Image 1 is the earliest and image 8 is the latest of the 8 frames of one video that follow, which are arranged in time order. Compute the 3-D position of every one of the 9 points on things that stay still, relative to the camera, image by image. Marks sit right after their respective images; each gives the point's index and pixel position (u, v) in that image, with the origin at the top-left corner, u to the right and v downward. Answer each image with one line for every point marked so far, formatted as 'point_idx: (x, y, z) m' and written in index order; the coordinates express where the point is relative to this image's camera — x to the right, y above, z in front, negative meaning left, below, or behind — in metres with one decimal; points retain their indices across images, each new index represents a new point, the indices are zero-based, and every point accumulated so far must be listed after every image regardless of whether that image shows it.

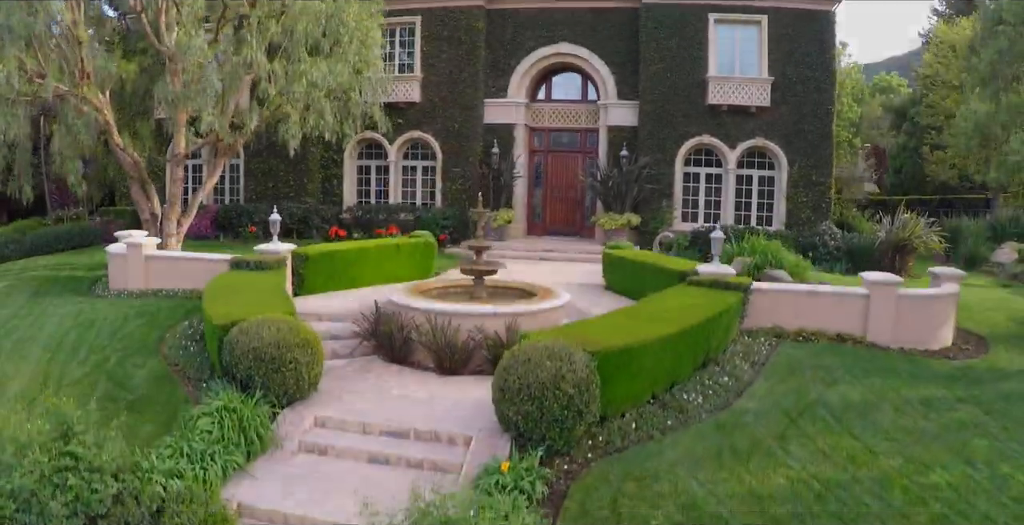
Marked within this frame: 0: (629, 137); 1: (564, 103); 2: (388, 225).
0: (+3.9, +4.1, +17.1) m
1: (+1.8, +5.5, +18.0) m
2: (-4.1, +1.2, +17.1) m
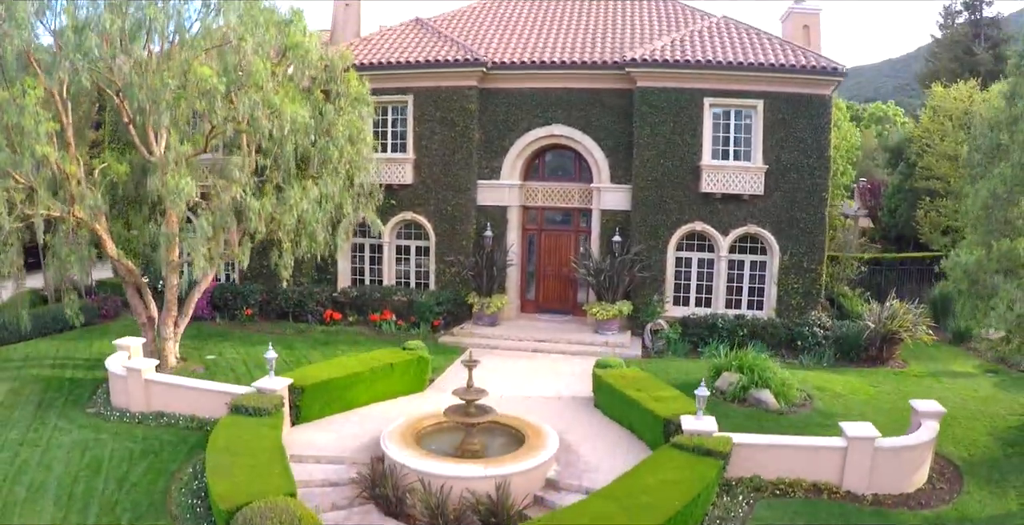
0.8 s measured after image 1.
0: (+3.7, +1.3, +17.2) m
1: (+1.6, +2.8, +18.0) m
2: (-4.3, -1.5, +17.3) m
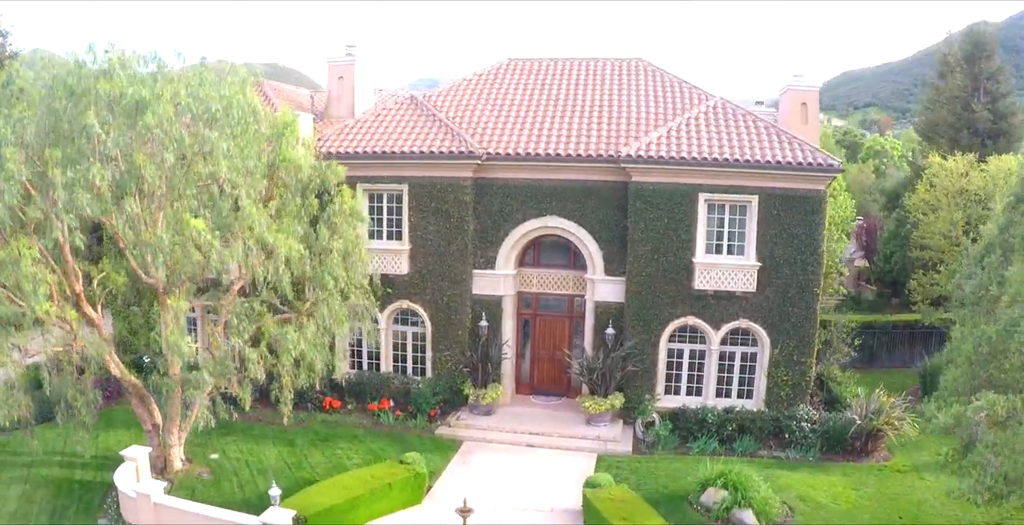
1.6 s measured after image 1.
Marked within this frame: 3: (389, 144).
0: (+3.5, -1.7, +17.4) m
1: (+1.4, -0.2, +18.1) m
2: (-4.5, -4.6, +17.7) m
3: (-4.2, +4.0, +17.7) m
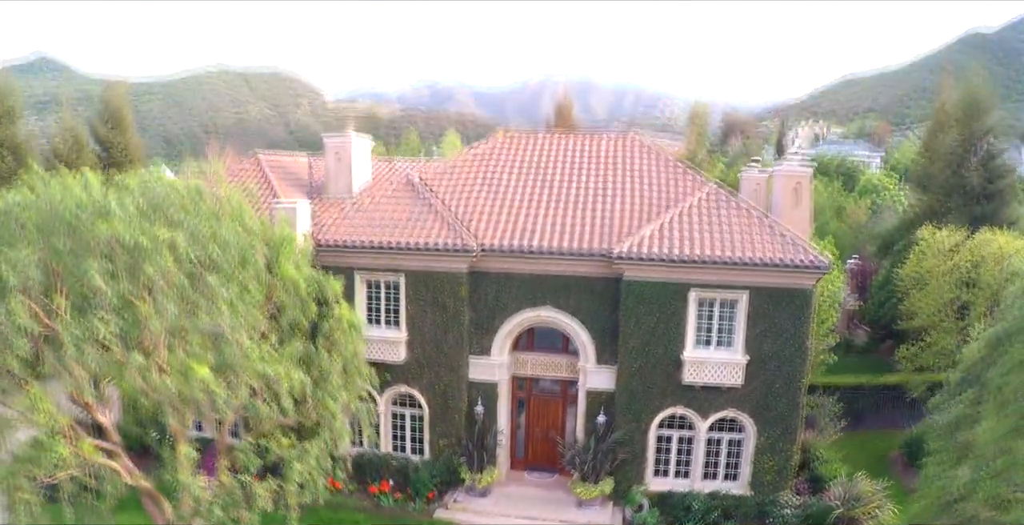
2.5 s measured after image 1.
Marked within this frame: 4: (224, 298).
0: (+3.3, -4.8, +18.0) m
1: (+1.2, -3.3, +18.7) m
2: (-4.7, -7.6, +18.5) m
3: (-4.4, +1.0, +18.0) m
4: (-7.0, -0.8, +12.6) m
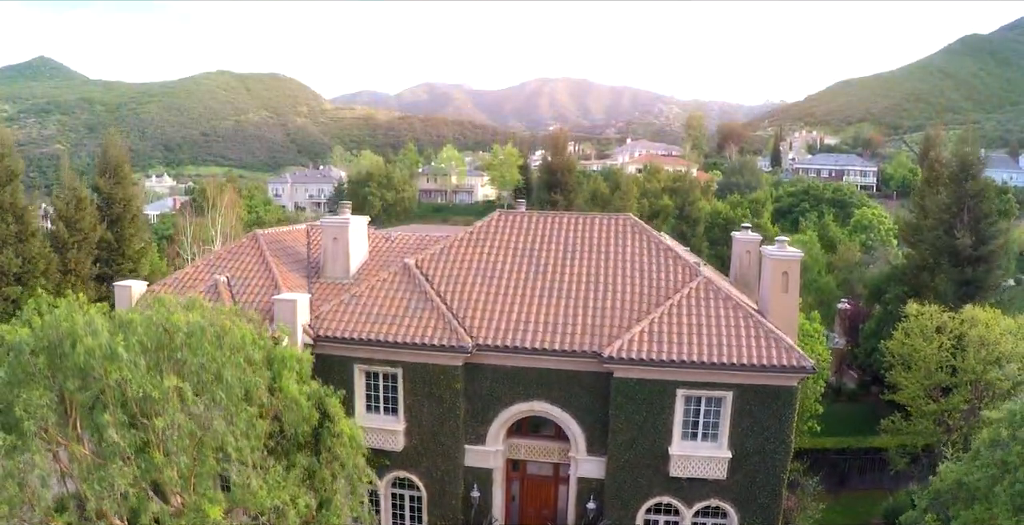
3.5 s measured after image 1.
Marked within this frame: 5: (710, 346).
0: (+3.1, -8.2, +18.7) m
1: (+1.0, -6.6, +19.4) m
2: (-4.9, -11.0, +19.4) m
3: (-4.6, -2.4, +18.6) m
4: (-7.2, -4.5, +13.2) m
5: (+6.6, -2.8, +17.4) m
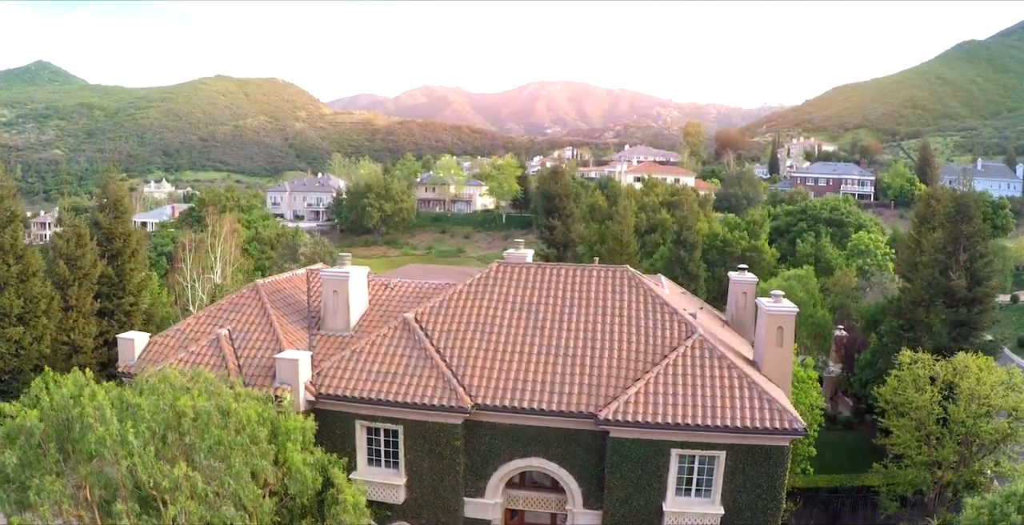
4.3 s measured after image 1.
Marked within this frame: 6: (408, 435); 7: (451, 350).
0: (+3.0, -10.3, +19.2) m
1: (+1.0, -8.7, +19.8) m
2: (-4.9, -13.1, +19.9) m
3: (-4.7, -4.6, +18.9) m
4: (-7.3, -6.8, +13.6) m
5: (+6.6, -5.0, +17.7) m
6: (-3.9, -6.4, +18.9) m
7: (-2.4, -3.3, +19.7) m
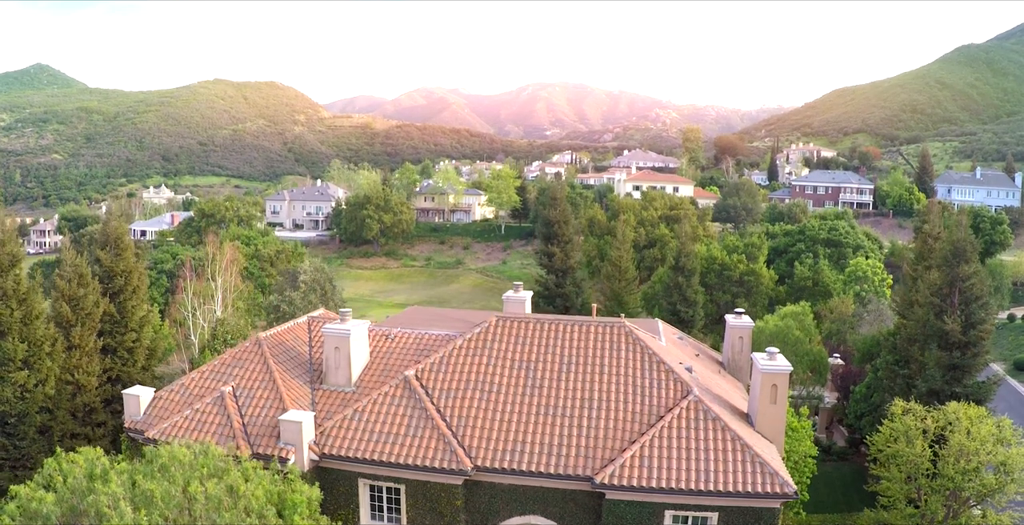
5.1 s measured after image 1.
0: (+3.0, -12.7, +19.7) m
1: (+0.9, -11.1, +20.3) m
2: (-4.9, -15.5, +20.5) m
3: (-4.7, -7.0, +19.3) m
4: (-7.3, -9.3, +14.1) m
5: (+6.5, -7.4, +18.2) m
6: (-3.9, -8.8, +19.4) m
7: (-2.4, -5.7, +20.1) m
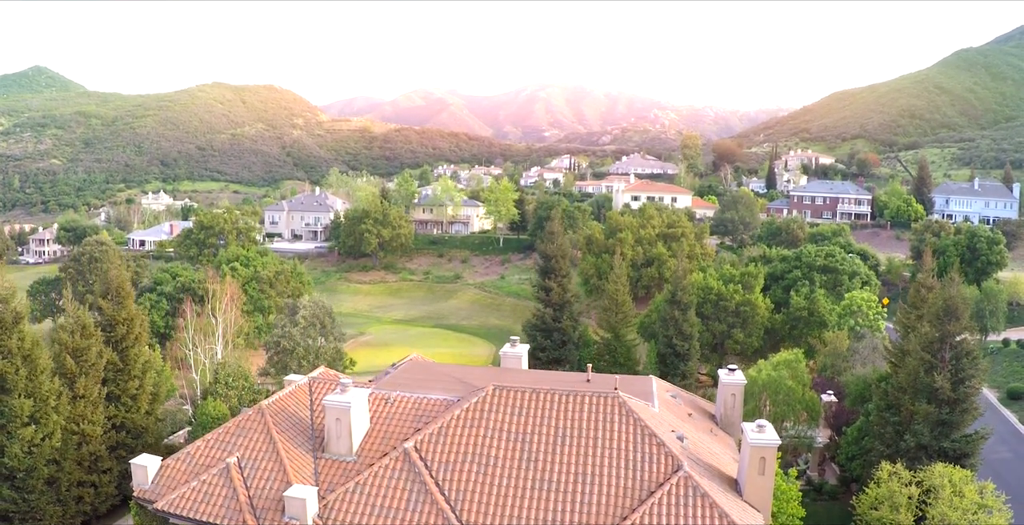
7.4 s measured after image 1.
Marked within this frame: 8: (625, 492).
0: (+2.9, -15.8, +20.7) m
1: (+0.8, -14.2, +21.2) m
2: (-5.0, -18.7, +21.6) m
3: (-4.9, -10.2, +20.0) m
4: (-7.4, -12.7, +14.9) m
5: (+6.4, -10.5, +18.9) m
6: (-4.0, -11.9, +20.2) m
7: (-2.5, -8.9, +20.7) m
8: (+4.4, -8.9, +20.1) m
